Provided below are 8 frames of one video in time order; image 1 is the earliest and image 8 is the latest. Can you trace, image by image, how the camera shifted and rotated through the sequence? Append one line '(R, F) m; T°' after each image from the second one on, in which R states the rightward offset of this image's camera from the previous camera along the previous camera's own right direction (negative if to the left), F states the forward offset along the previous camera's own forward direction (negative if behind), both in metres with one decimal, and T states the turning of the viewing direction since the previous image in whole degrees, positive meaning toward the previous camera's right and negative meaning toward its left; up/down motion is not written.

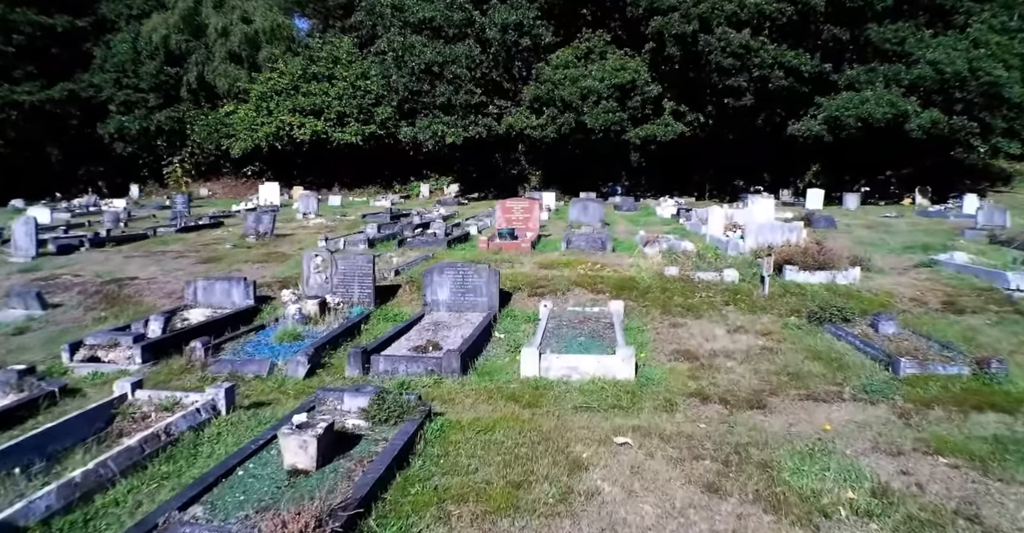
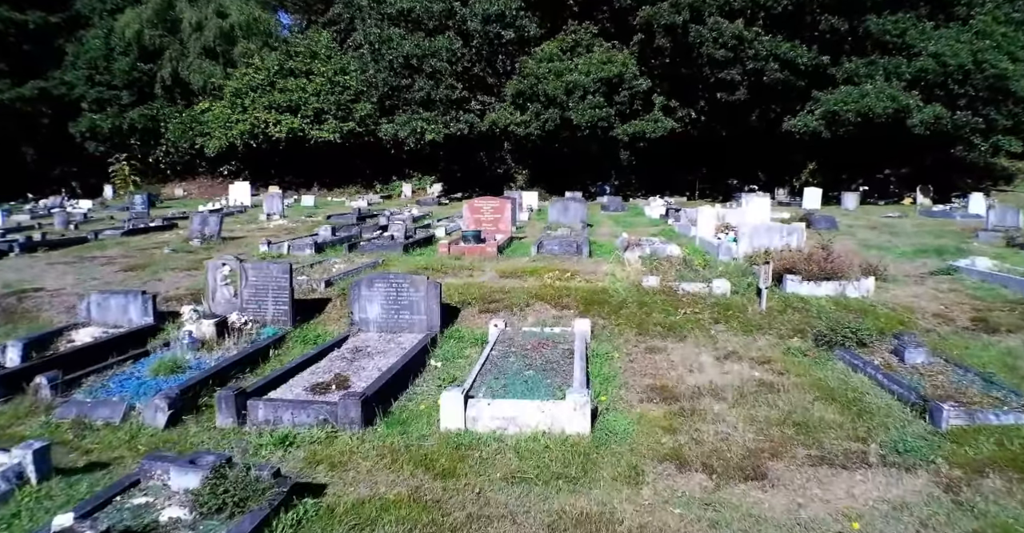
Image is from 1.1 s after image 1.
(+0.6, +1.4) m; 0°
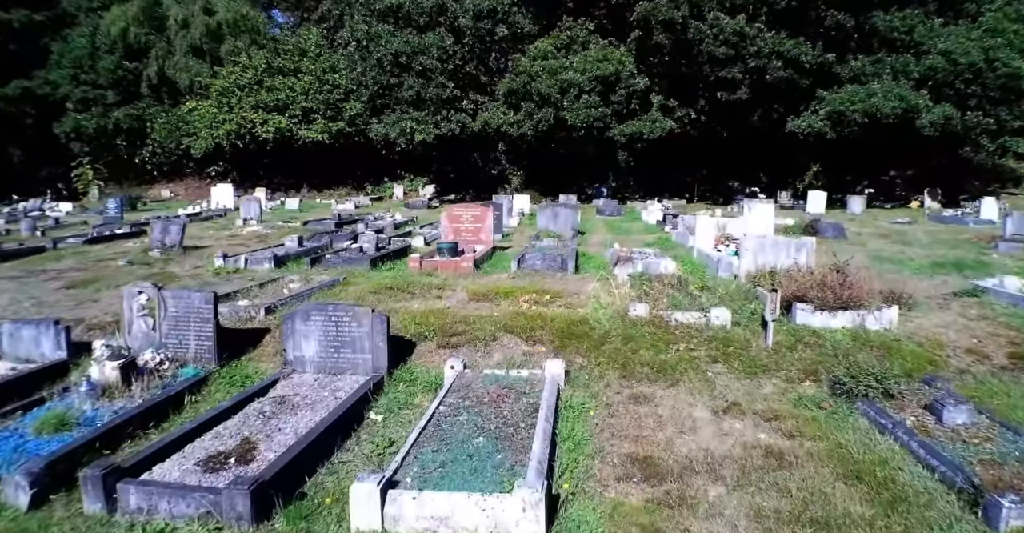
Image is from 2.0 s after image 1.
(+0.4, +1.0) m; 0°
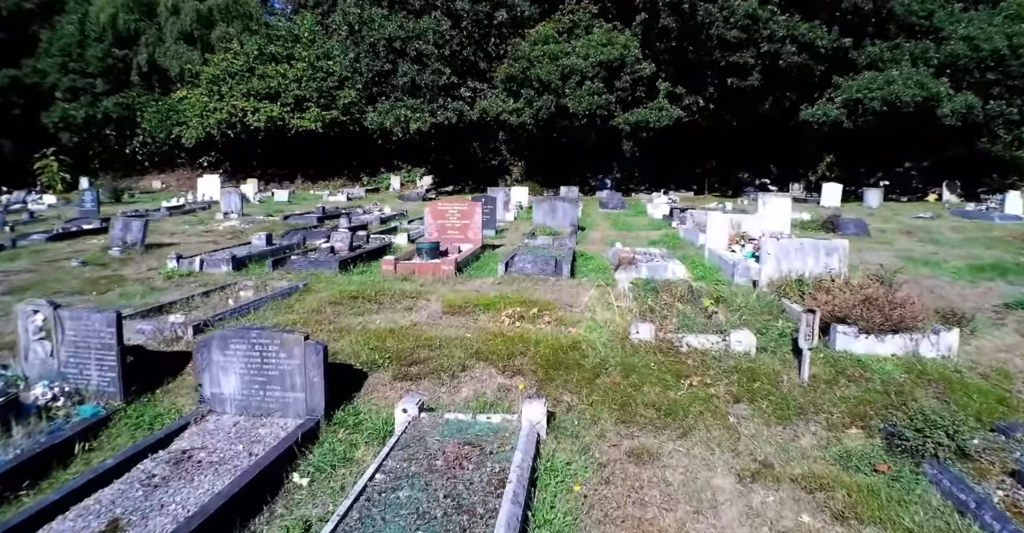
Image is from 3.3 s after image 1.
(+0.3, +1.2) m; 0°
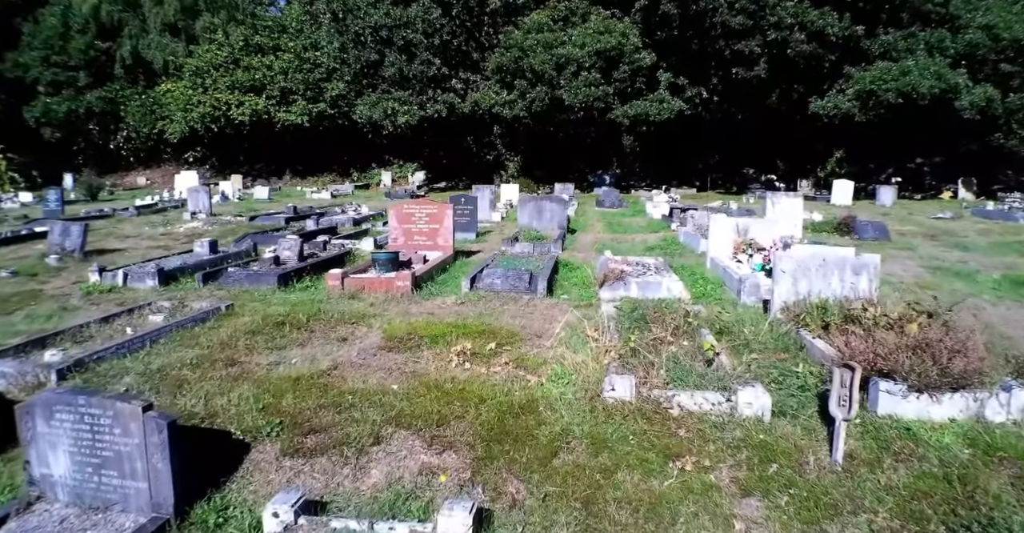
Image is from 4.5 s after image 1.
(+0.5, +1.3) m; 0°
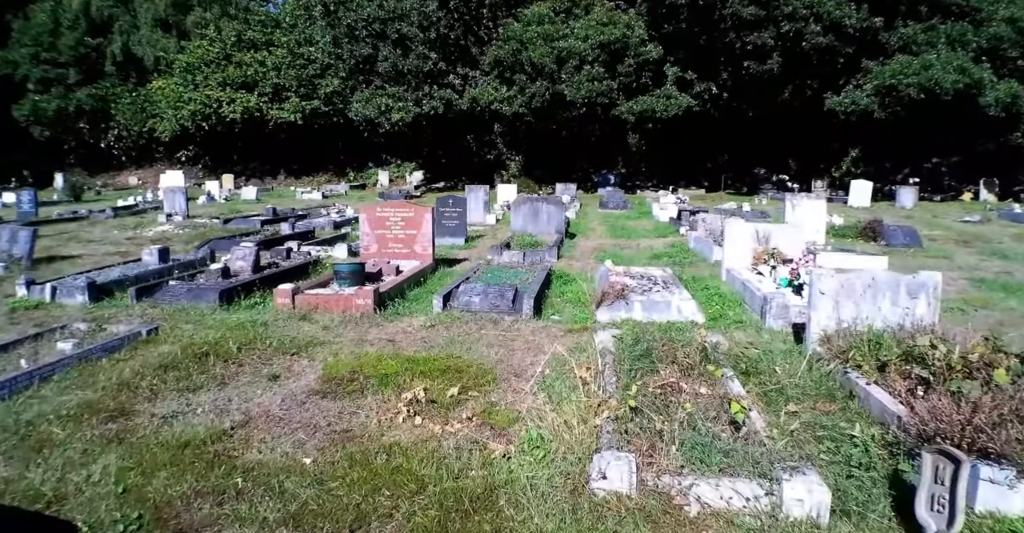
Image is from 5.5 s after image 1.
(+0.3, +1.1) m; -1°
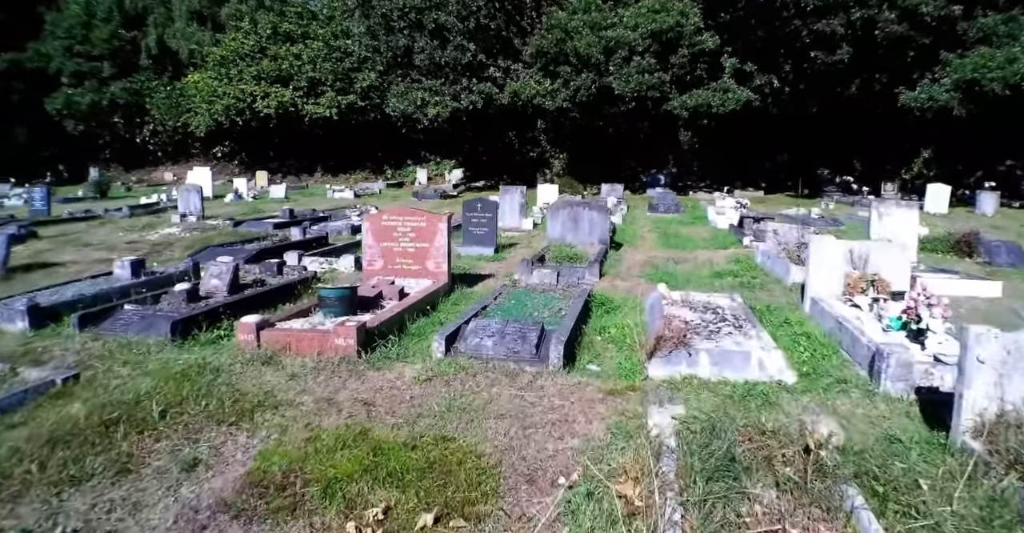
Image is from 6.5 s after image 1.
(+0.1, +1.5) m; -4°
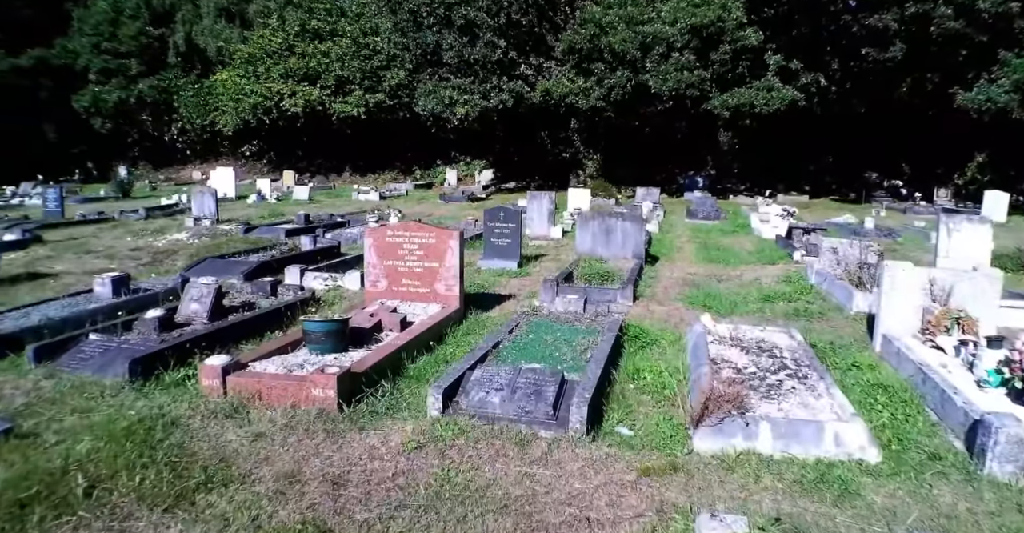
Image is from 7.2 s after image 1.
(+0.1, +0.9) m; -3°
